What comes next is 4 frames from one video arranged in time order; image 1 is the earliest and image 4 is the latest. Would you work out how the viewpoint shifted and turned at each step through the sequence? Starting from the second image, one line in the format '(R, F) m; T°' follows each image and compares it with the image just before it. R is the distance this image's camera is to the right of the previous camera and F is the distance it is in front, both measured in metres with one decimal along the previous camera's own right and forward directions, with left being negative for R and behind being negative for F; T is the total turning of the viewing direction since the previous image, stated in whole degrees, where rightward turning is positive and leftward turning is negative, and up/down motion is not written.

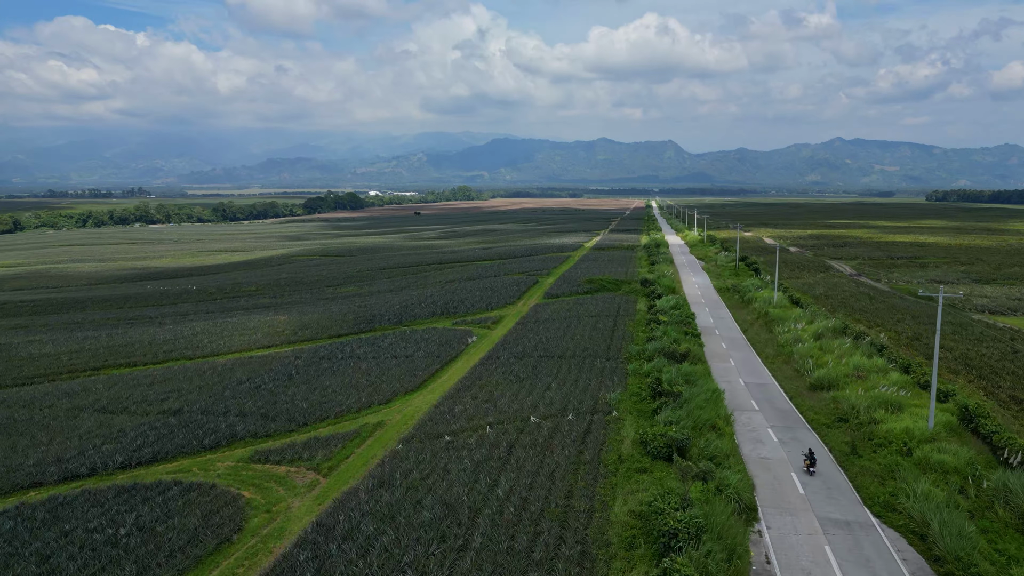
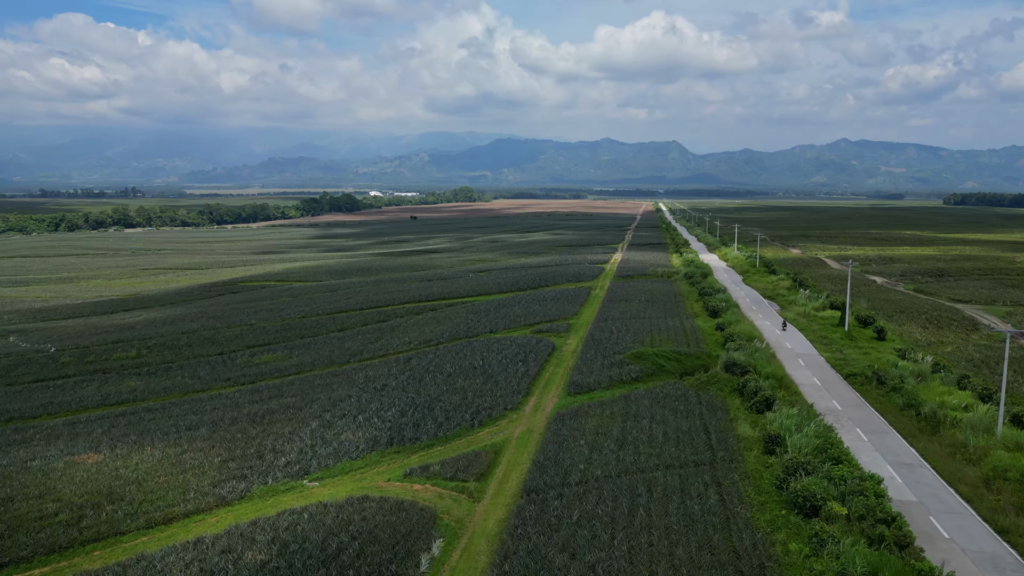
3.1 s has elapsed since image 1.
(0.0, +18.6) m; 0°
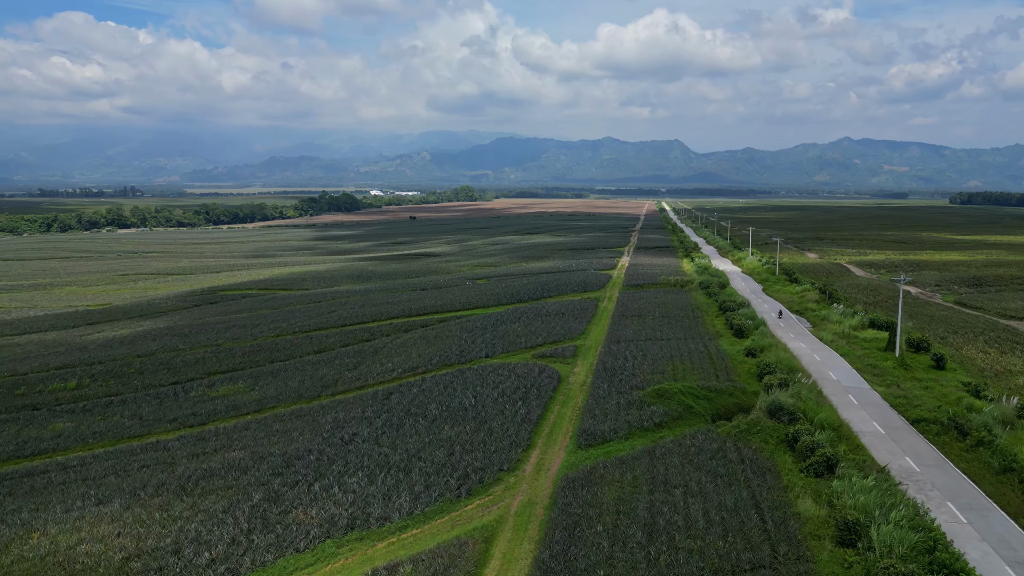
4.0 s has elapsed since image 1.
(+0.2, +5.3) m; 0°
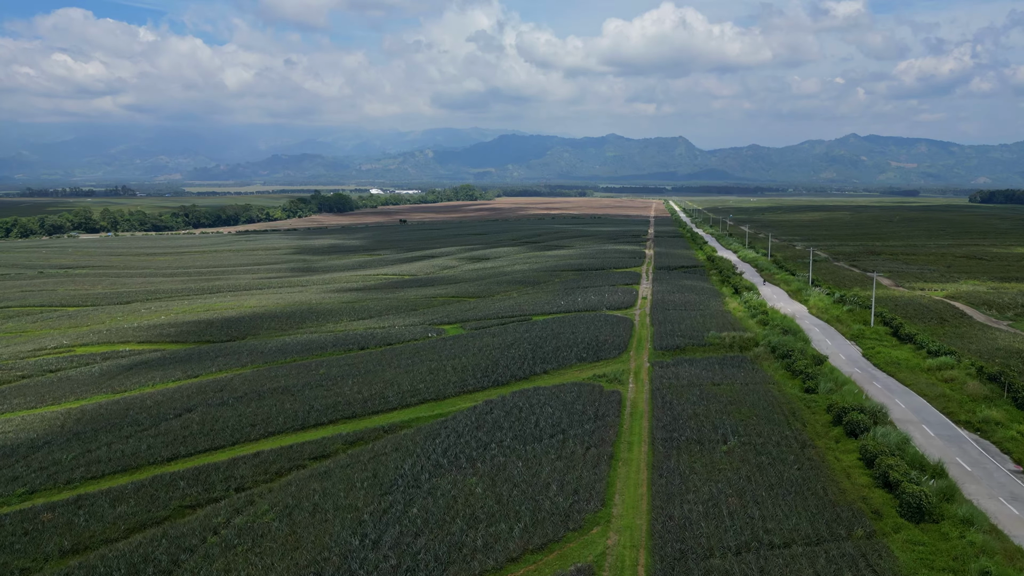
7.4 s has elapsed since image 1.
(+1.9, +20.7) m; 0°
